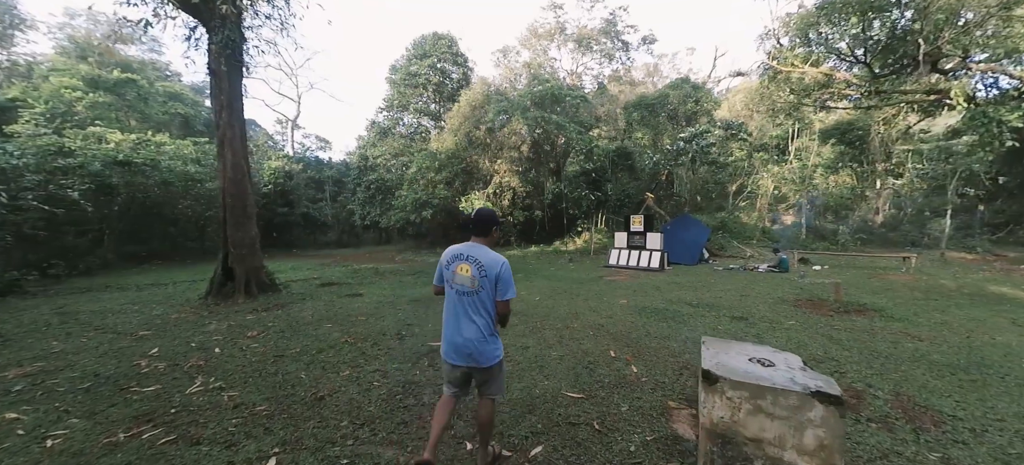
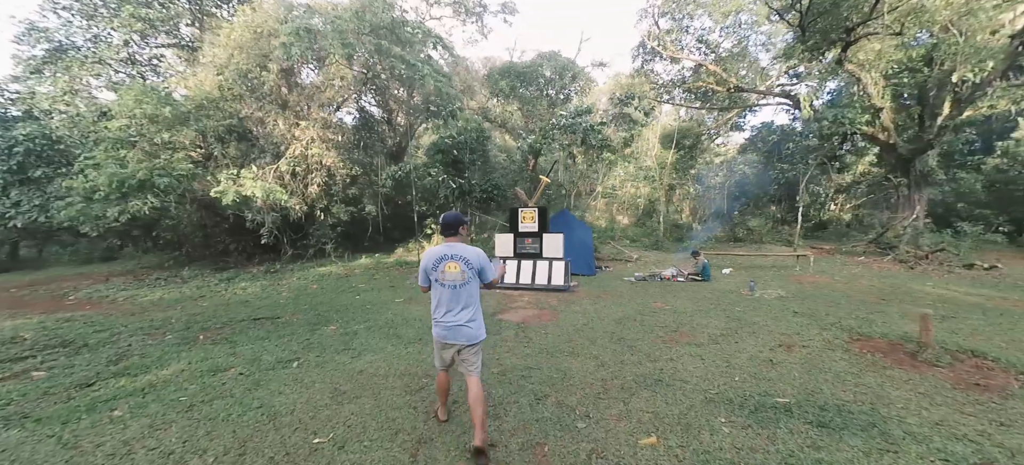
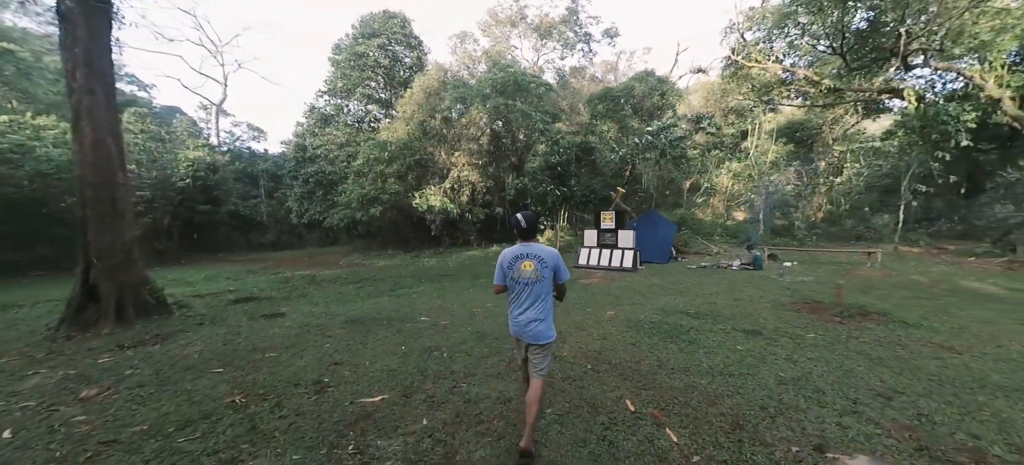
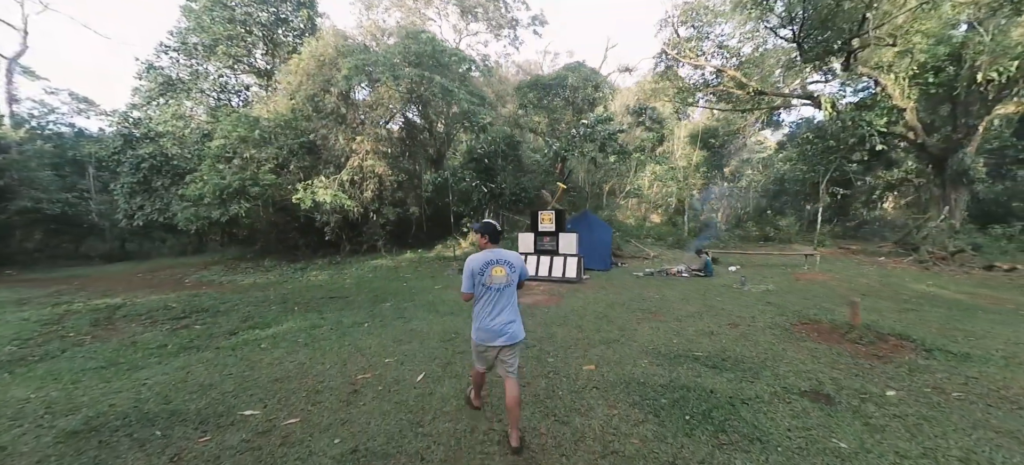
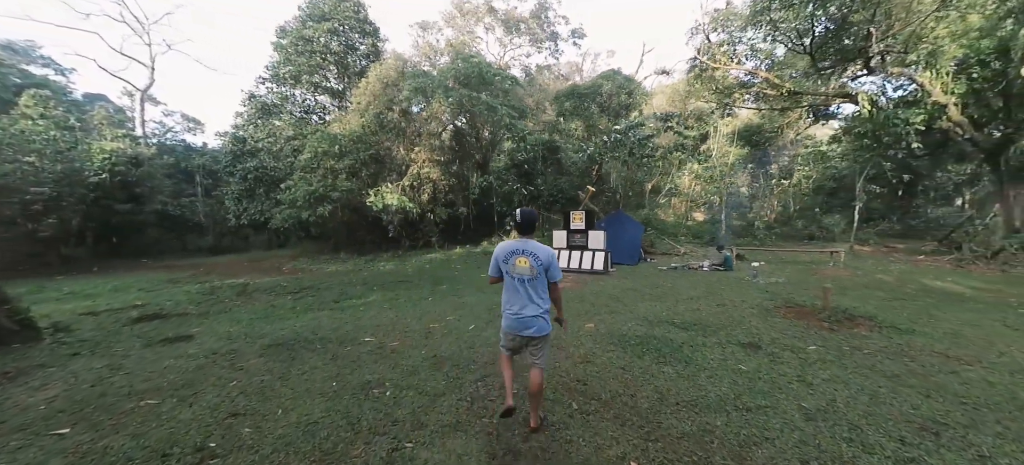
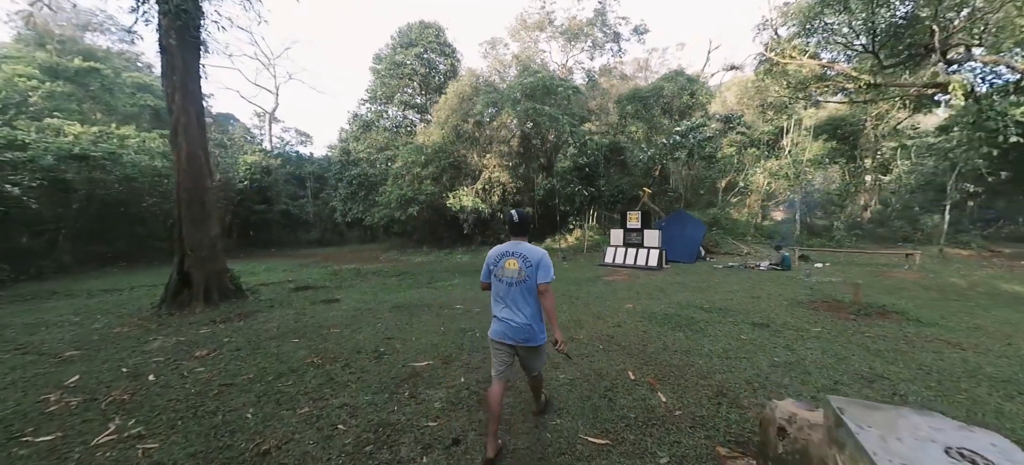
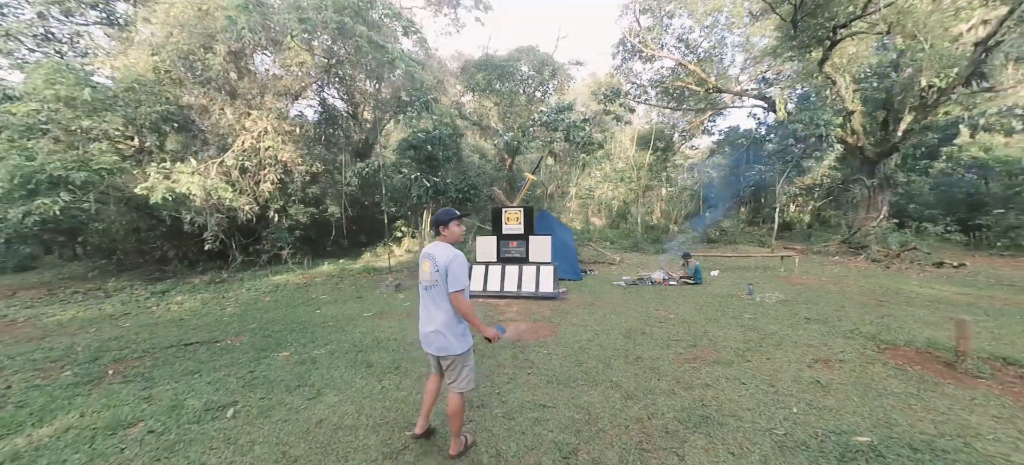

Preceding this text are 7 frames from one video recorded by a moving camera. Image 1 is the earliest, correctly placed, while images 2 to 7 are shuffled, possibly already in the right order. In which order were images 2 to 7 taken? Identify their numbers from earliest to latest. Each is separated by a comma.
6, 3, 5, 4, 2, 7
